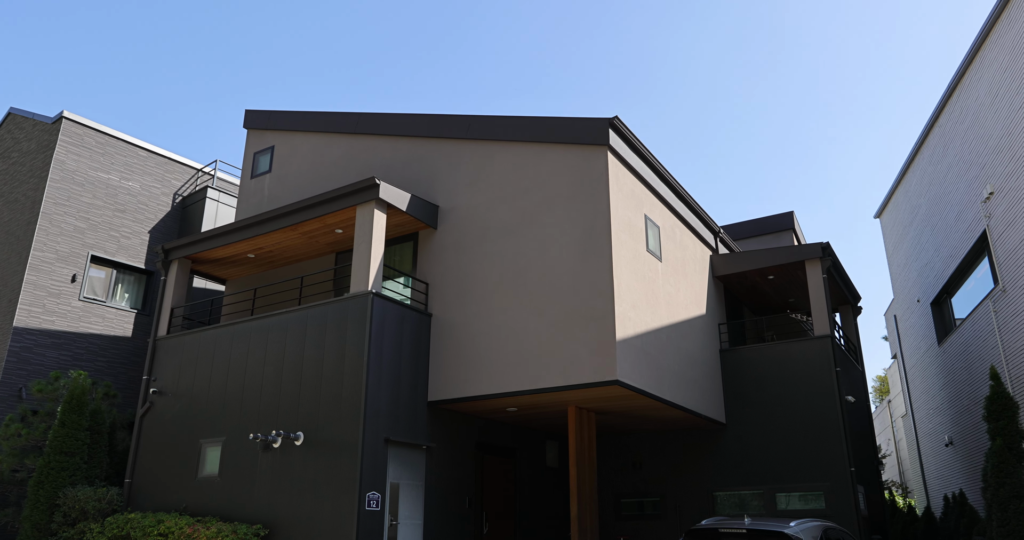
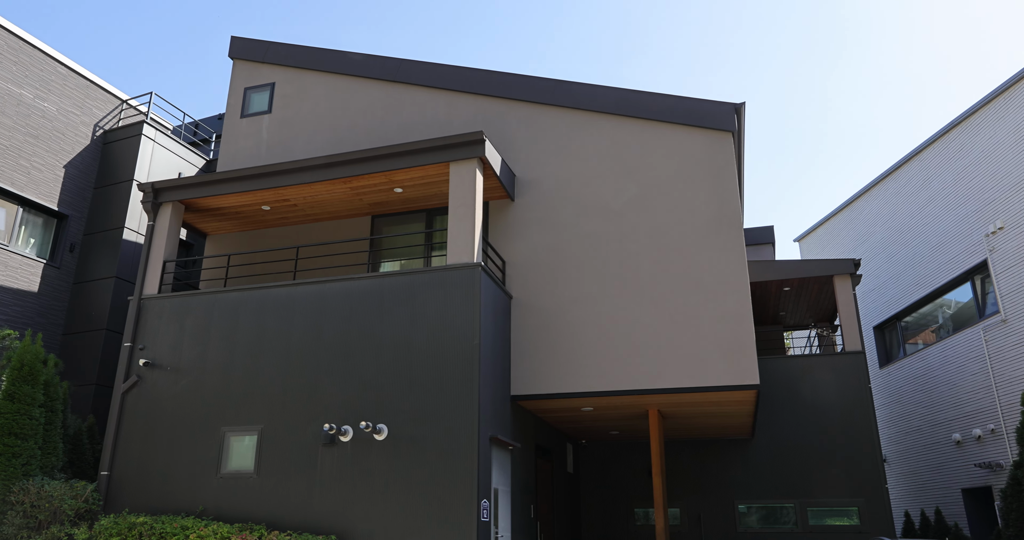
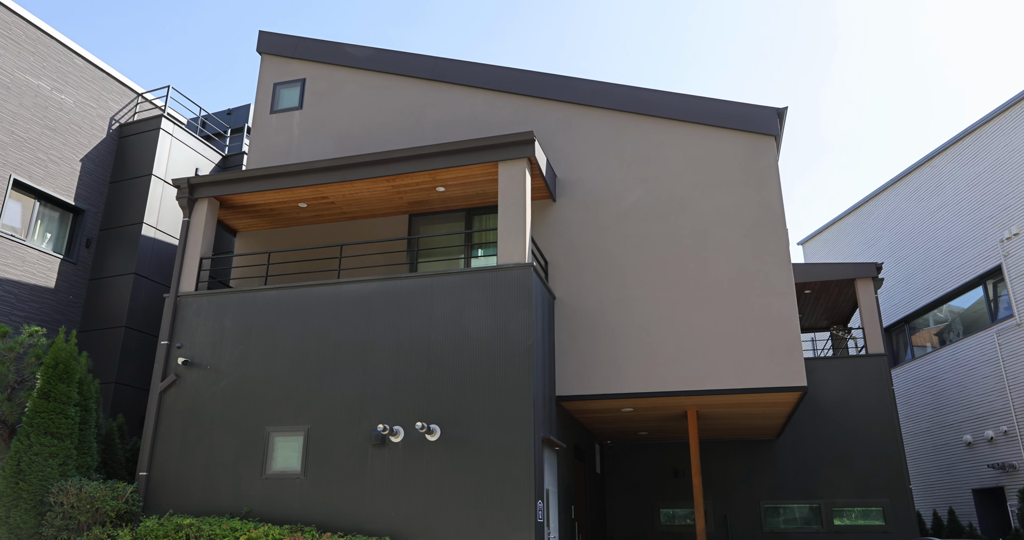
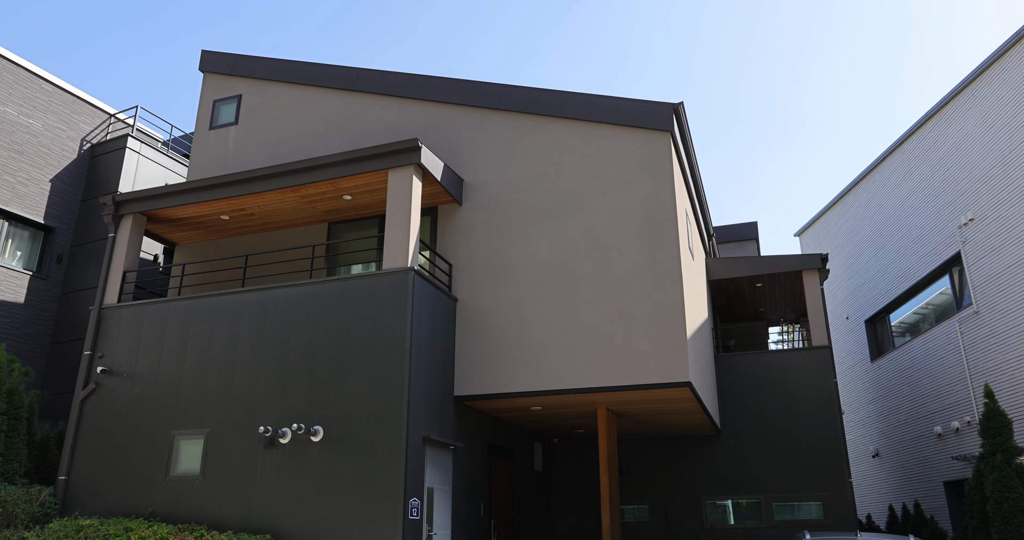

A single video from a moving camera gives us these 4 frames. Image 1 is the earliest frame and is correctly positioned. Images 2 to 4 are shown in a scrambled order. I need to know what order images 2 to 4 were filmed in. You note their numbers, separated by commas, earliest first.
4, 2, 3
